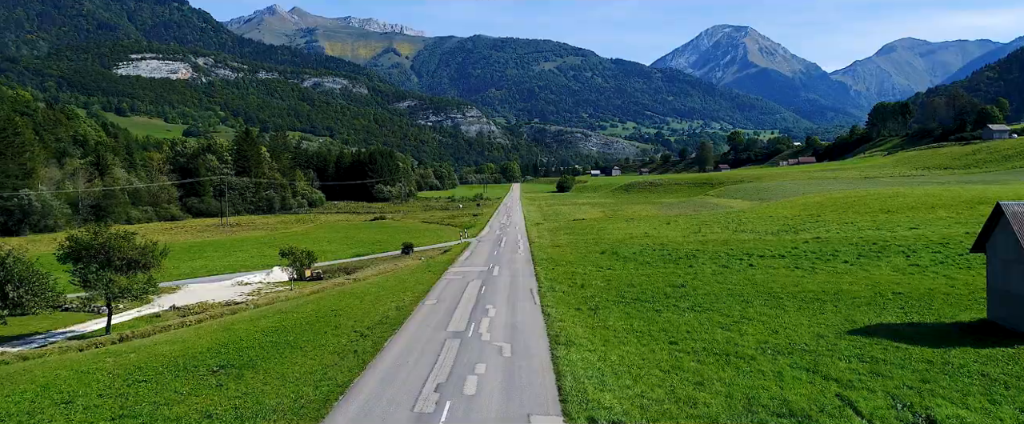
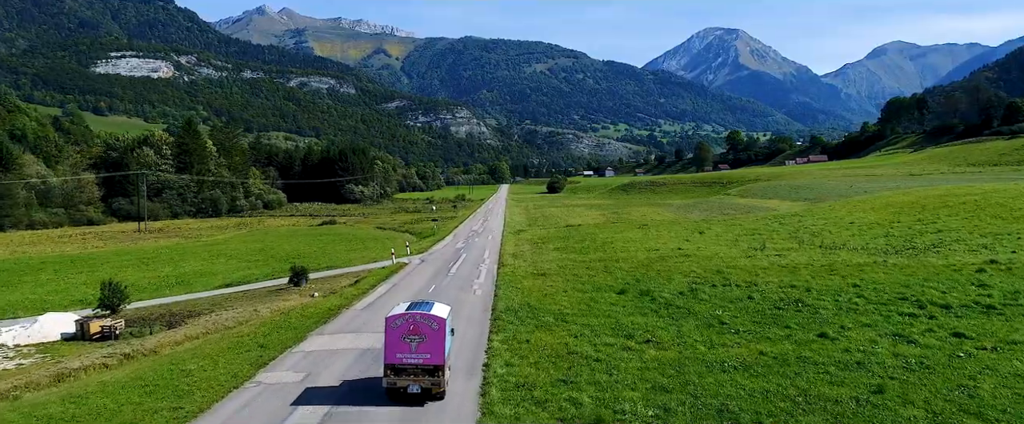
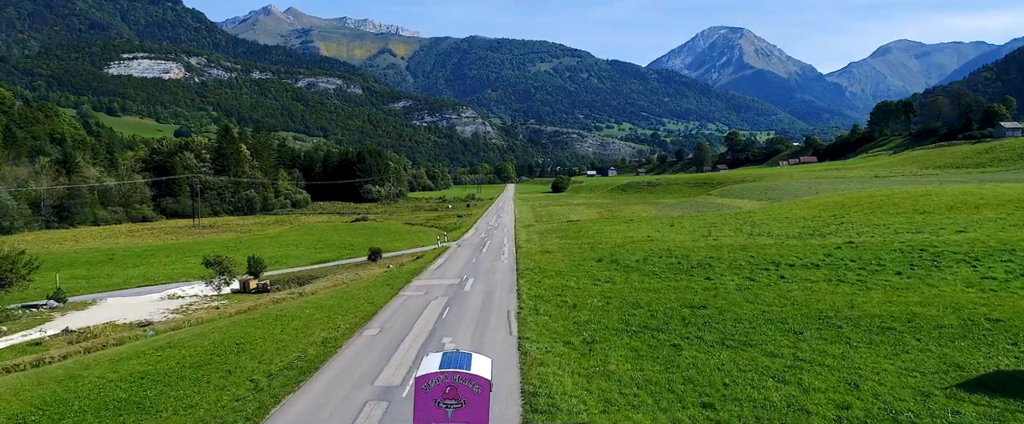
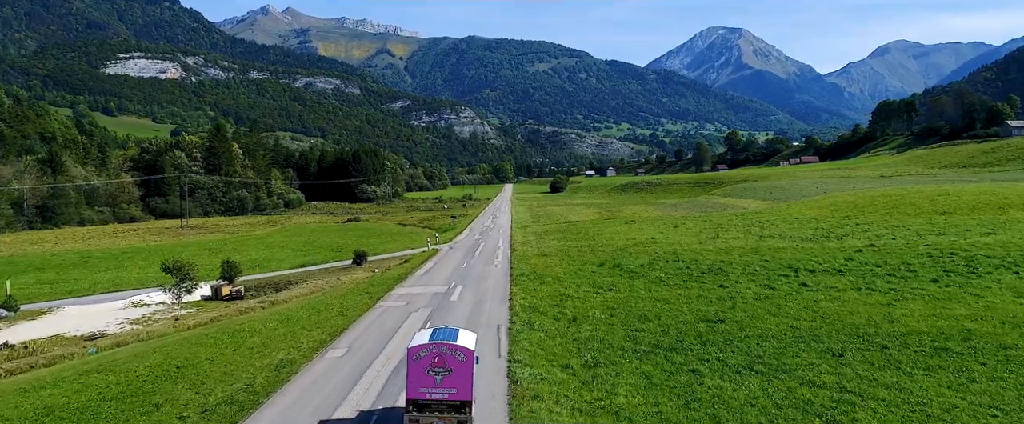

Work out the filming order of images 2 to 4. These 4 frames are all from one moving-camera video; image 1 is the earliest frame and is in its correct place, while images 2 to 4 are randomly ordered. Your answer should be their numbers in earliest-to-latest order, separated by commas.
3, 4, 2
